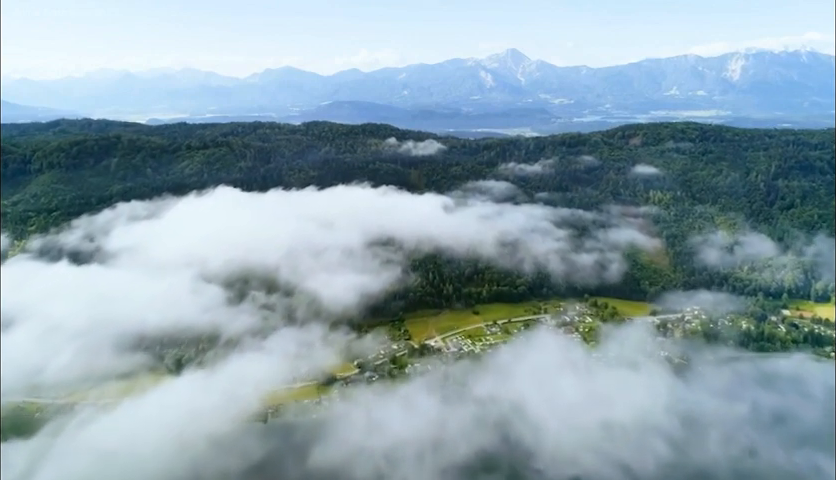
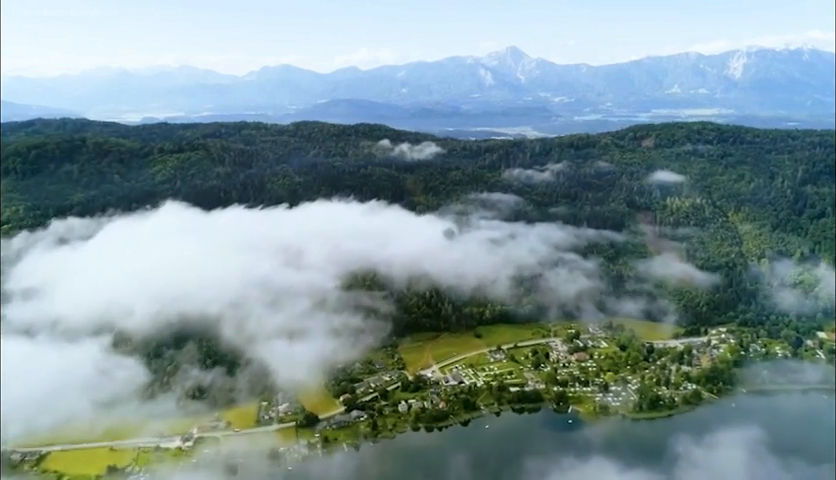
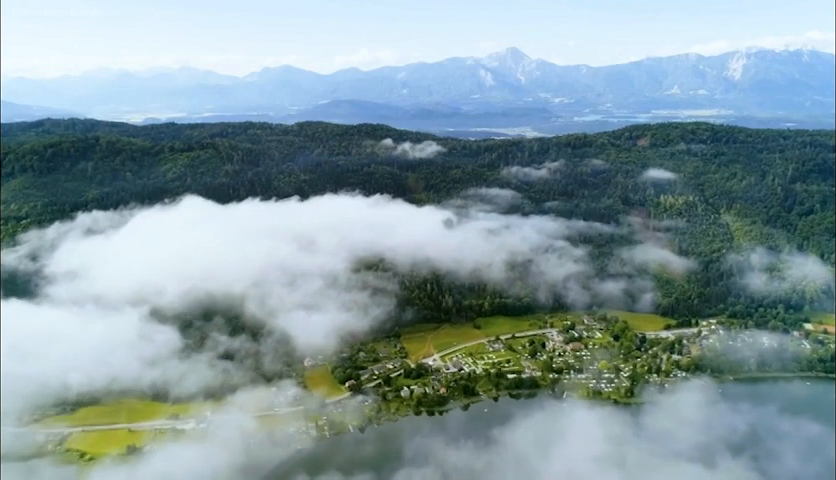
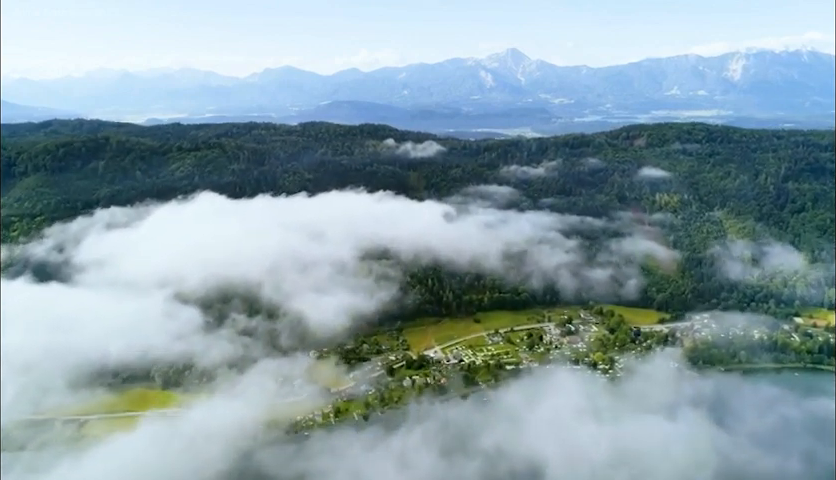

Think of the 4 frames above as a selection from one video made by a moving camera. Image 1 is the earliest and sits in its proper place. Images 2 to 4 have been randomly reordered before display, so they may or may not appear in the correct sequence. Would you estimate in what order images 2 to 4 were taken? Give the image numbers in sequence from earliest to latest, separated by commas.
4, 3, 2
